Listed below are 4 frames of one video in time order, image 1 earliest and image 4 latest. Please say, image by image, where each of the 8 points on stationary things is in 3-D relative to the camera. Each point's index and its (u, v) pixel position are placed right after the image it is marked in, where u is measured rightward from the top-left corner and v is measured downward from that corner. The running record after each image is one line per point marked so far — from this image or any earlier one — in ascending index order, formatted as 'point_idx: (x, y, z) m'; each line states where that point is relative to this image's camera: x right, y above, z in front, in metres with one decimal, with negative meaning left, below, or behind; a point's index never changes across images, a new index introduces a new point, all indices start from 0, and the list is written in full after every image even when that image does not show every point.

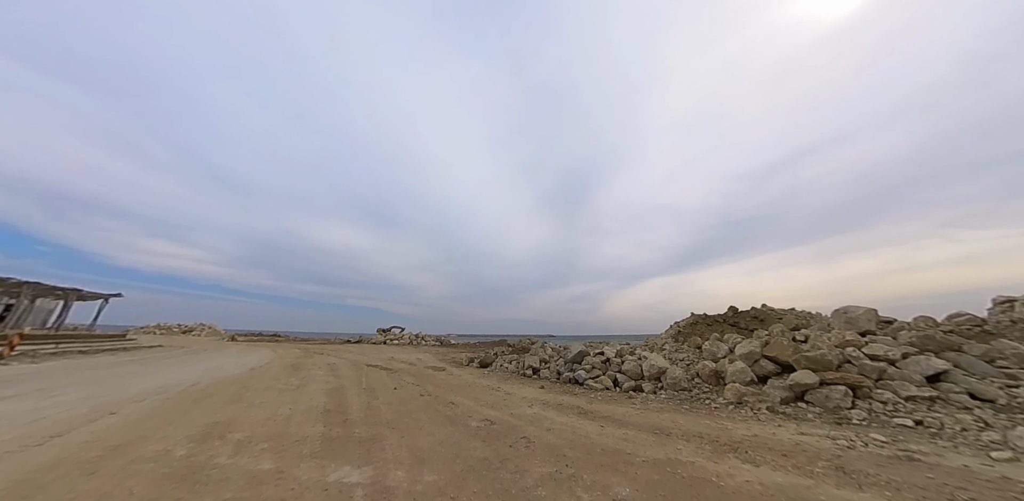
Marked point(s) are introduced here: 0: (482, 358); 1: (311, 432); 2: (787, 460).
0: (-1.6, -5.8, +15.1) m
1: (-2.8, -2.5, +3.9) m
2: (+3.6, -2.8, +3.7) m
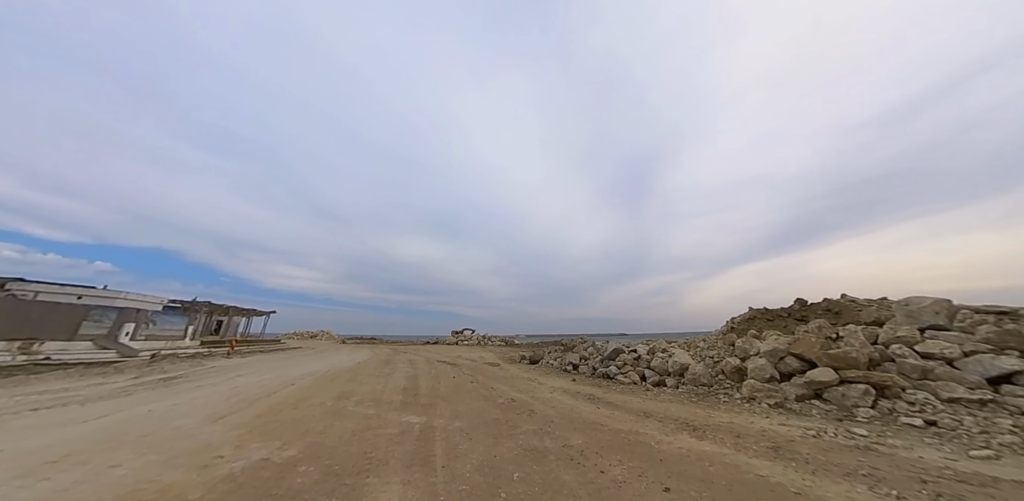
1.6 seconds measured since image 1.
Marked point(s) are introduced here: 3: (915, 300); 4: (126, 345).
0: (+1.4, -6.4, +16.8) m
1: (-2.6, -3.3, +6.2) m
2: (+3.6, -3.0, +4.5) m
3: (+11.4, -1.4, +7.8) m
4: (-16.2, -4.0, +11.7) m
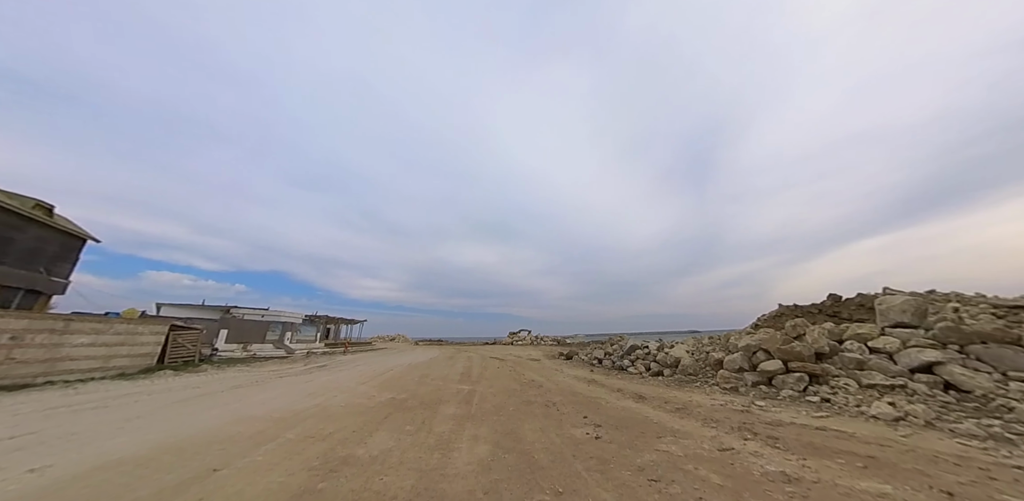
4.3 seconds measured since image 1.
0: (+4.1, -7.2, +19.3) m
1: (-2.0, -4.4, +9.6) m
2: (+3.7, -3.8, +6.8) m
3: (+11.9, -1.6, +8.7) m
4: (-14.2, -6.1, +17.6) m
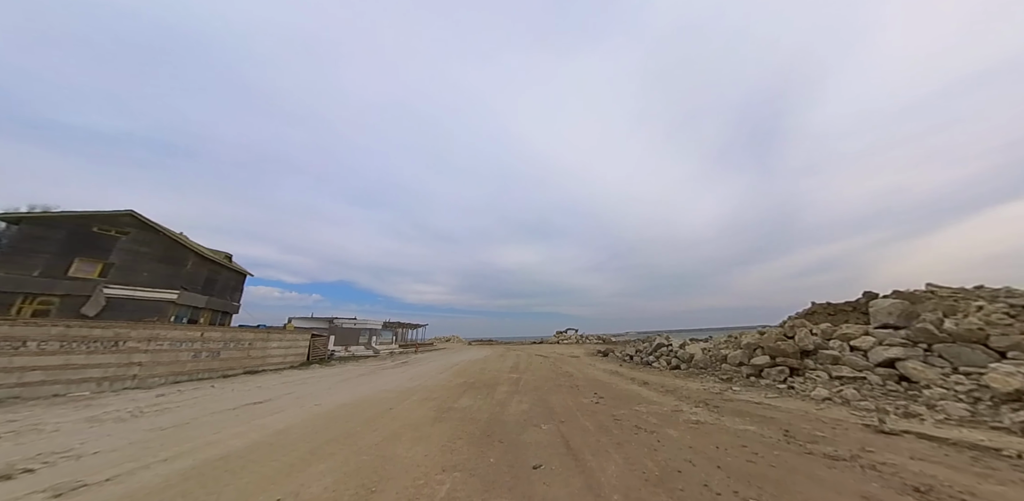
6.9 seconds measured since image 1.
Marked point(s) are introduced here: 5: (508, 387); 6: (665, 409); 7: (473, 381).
0: (+7.2, -7.8, +21.4) m
1: (-0.4, -5.5, +12.6) m
2: (+4.8, -4.5, +9.0) m
3: (+13.0, -1.9, +9.7) m
4: (-11.2, -7.8, +22.4) m
5: (-0.2, -4.4, +8.9) m
6: (+3.6, -3.8, +6.6) m
7: (-1.5, -4.7, +9.8) m
